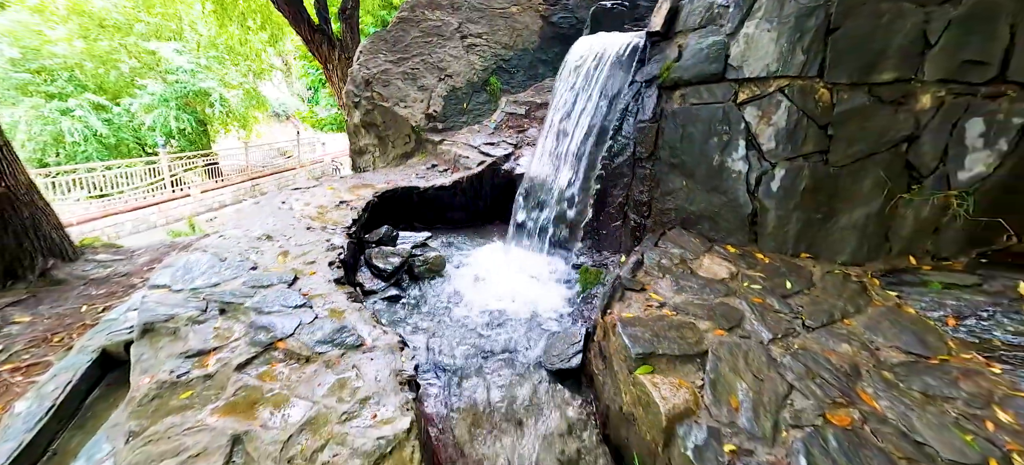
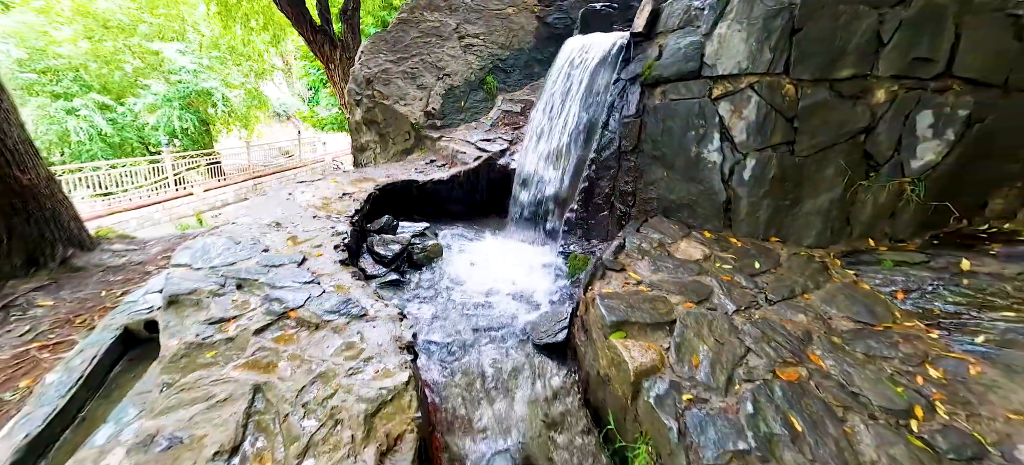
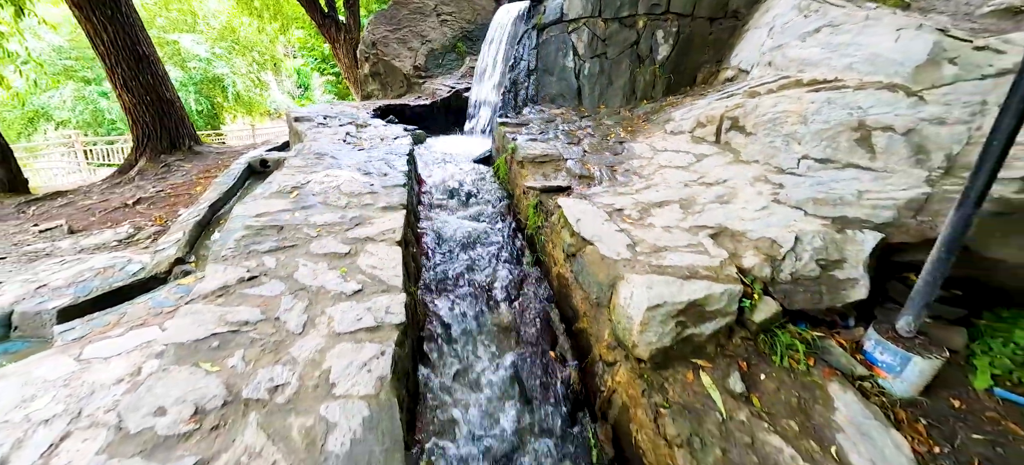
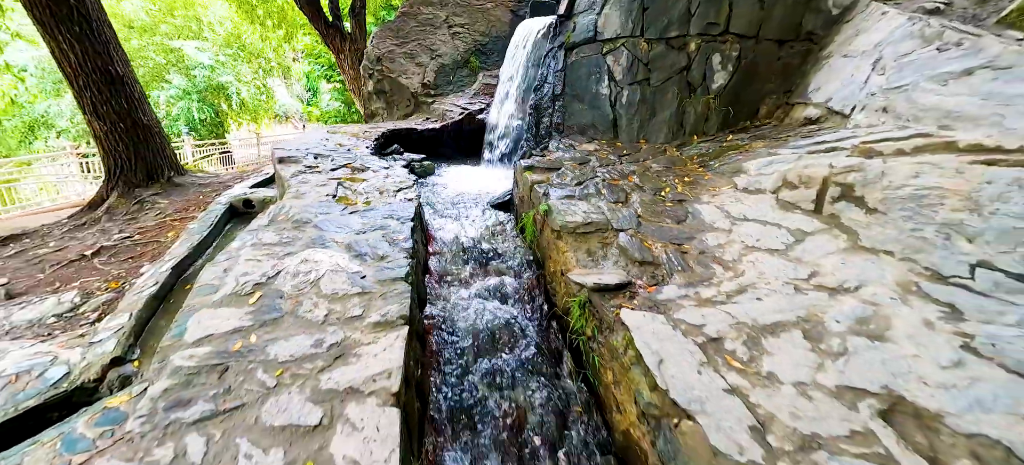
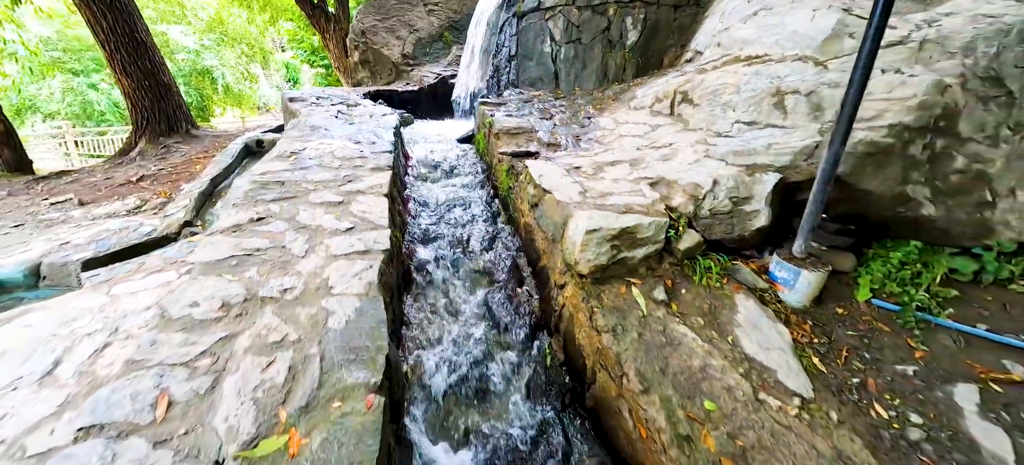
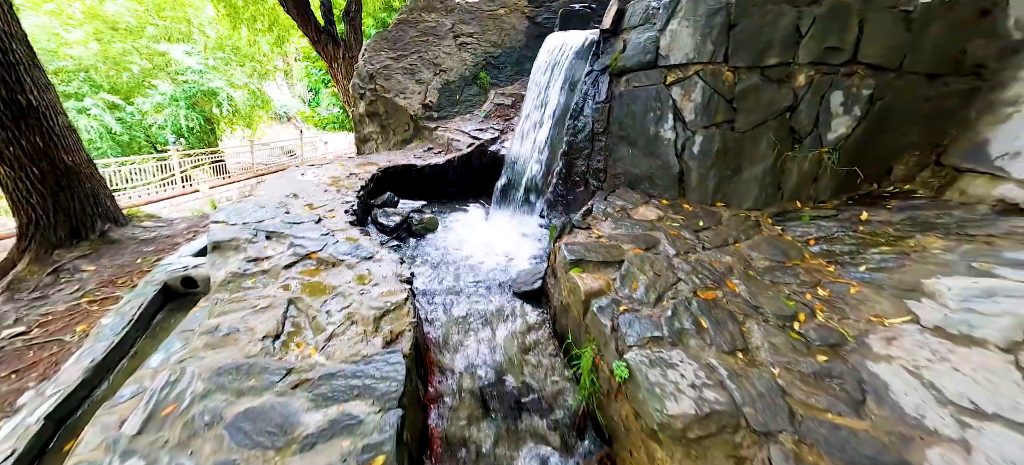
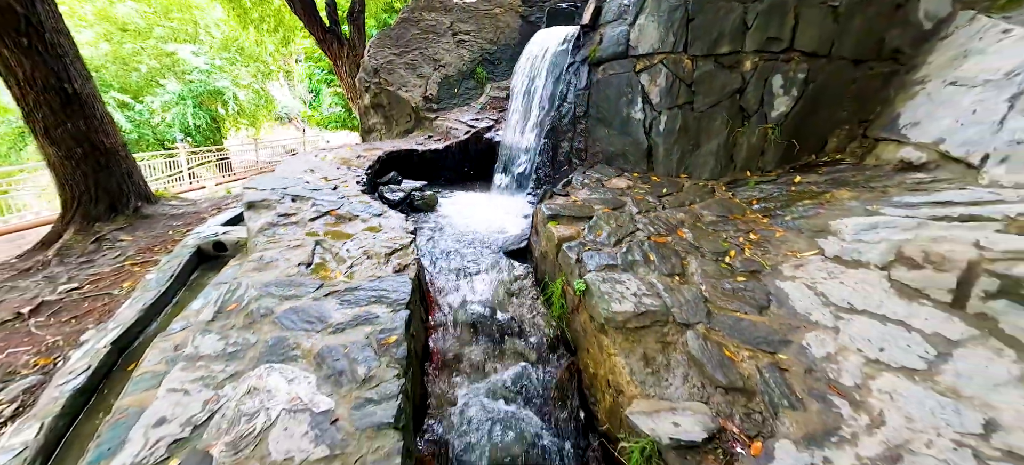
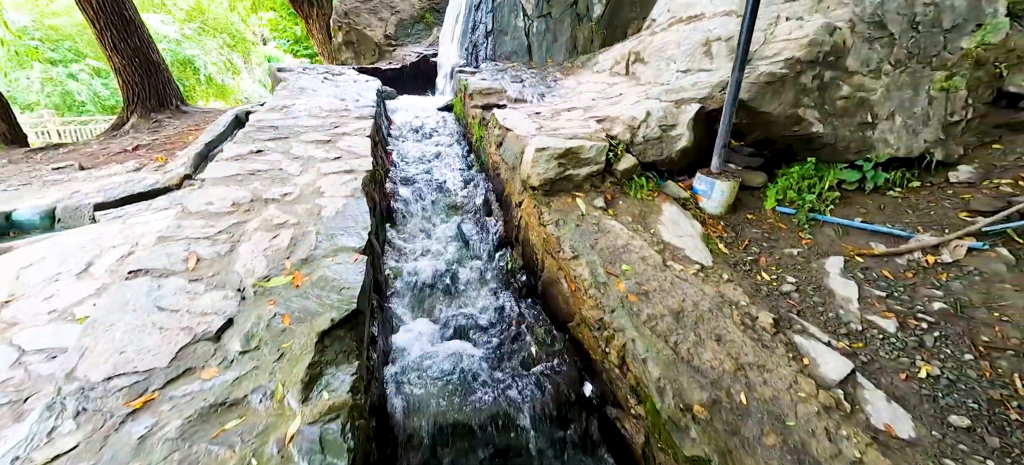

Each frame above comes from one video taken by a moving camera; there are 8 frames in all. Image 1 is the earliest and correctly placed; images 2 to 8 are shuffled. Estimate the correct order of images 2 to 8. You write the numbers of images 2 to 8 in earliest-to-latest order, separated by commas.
2, 6, 7, 4, 3, 5, 8
